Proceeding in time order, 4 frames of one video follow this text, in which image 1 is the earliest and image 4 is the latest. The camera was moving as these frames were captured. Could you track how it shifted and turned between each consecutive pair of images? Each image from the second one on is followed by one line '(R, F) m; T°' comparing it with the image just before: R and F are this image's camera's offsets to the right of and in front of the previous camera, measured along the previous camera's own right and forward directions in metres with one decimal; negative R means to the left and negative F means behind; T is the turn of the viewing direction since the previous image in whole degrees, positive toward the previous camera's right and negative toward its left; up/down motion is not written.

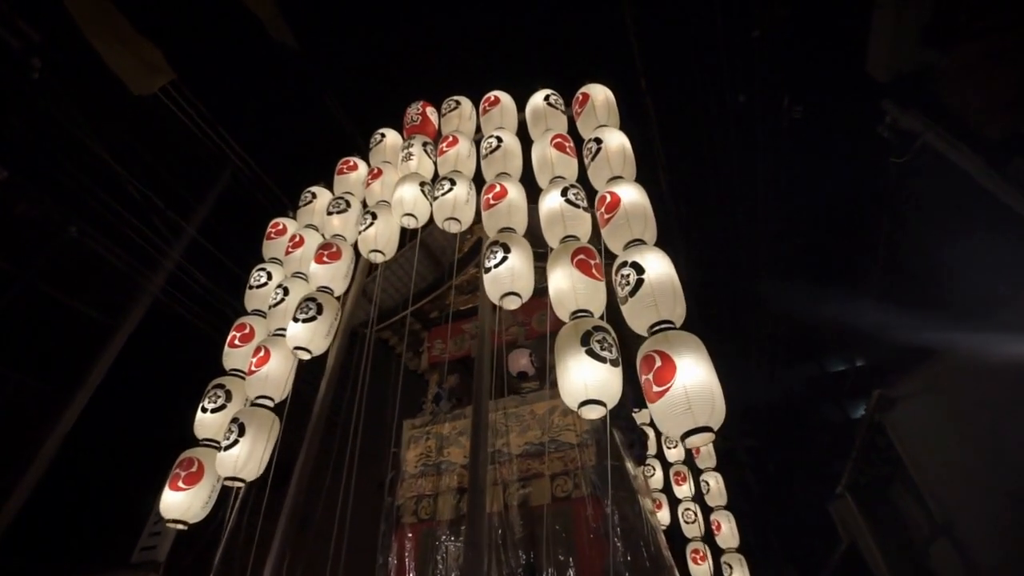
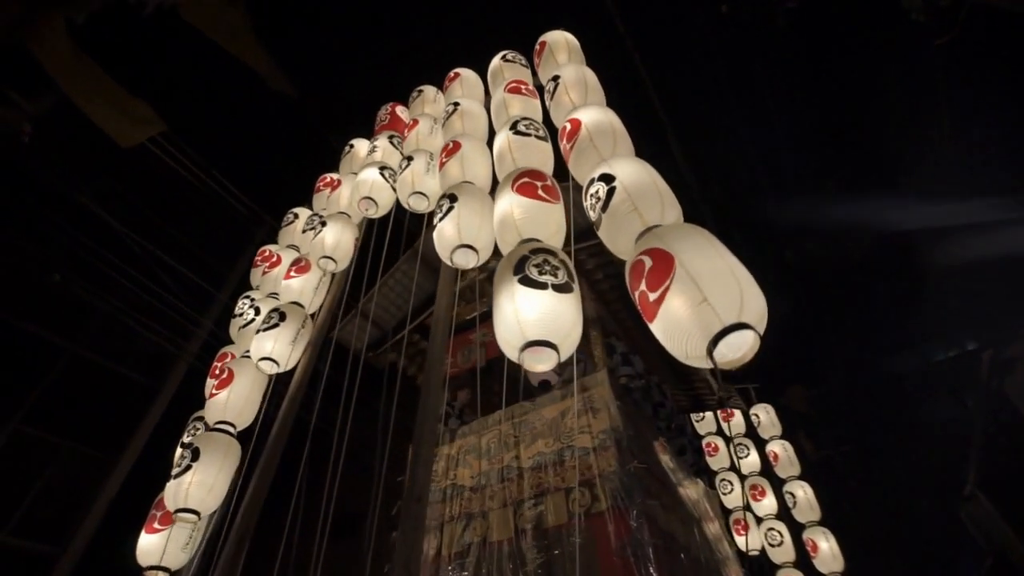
(+0.8, +0.8) m; -7°
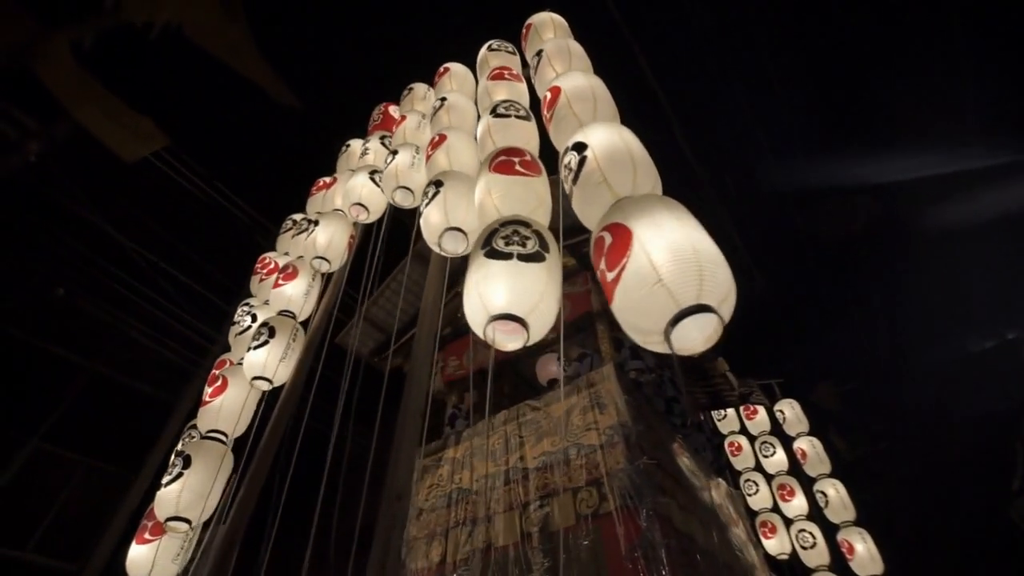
(+0.2, +0.2) m; -2°
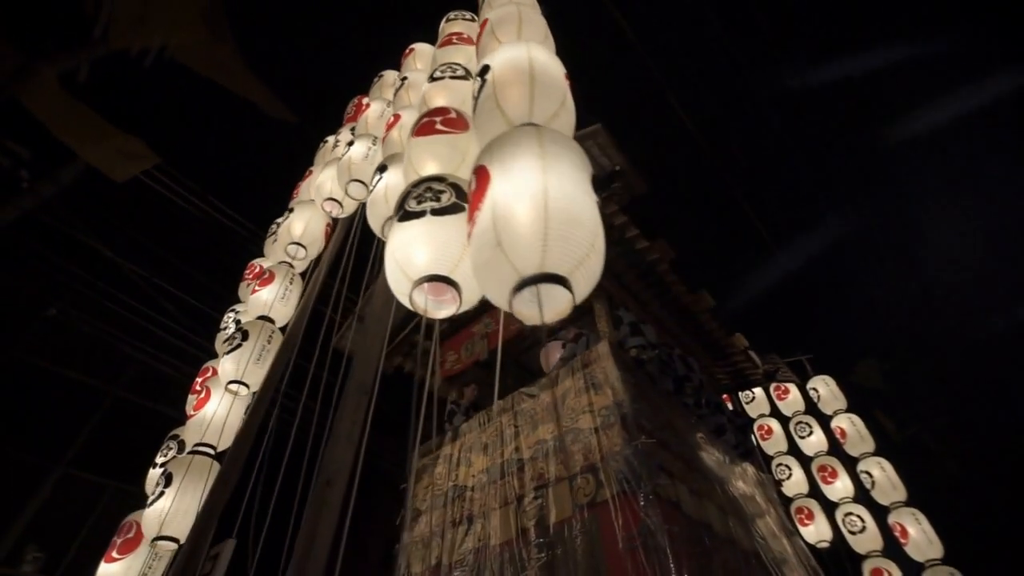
(+0.4, +0.3) m; -3°
